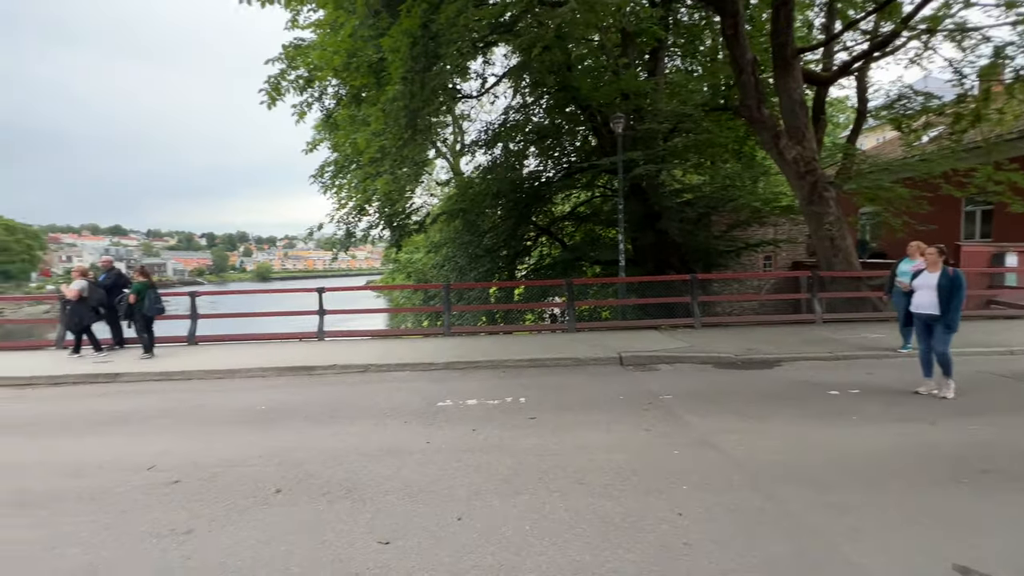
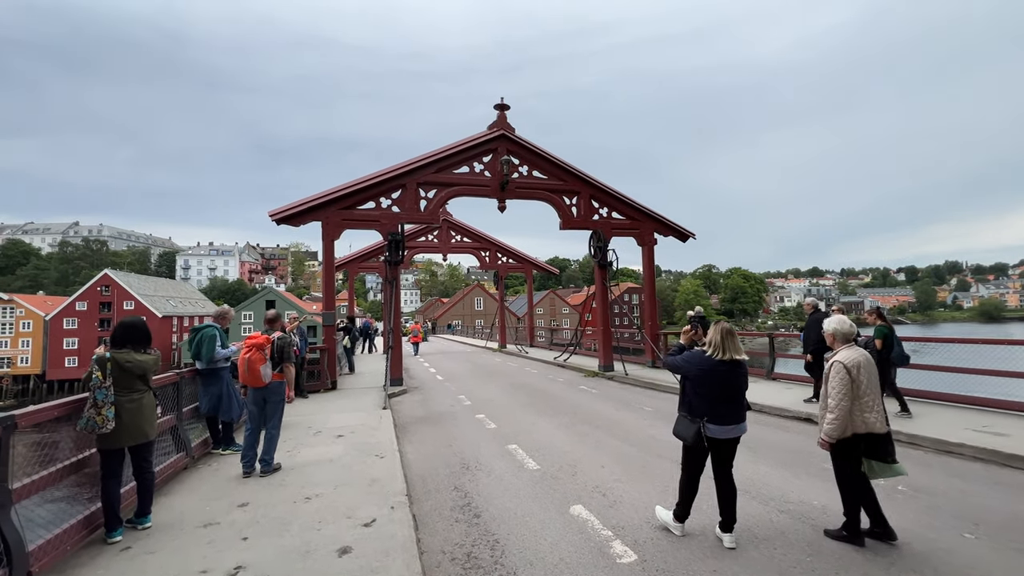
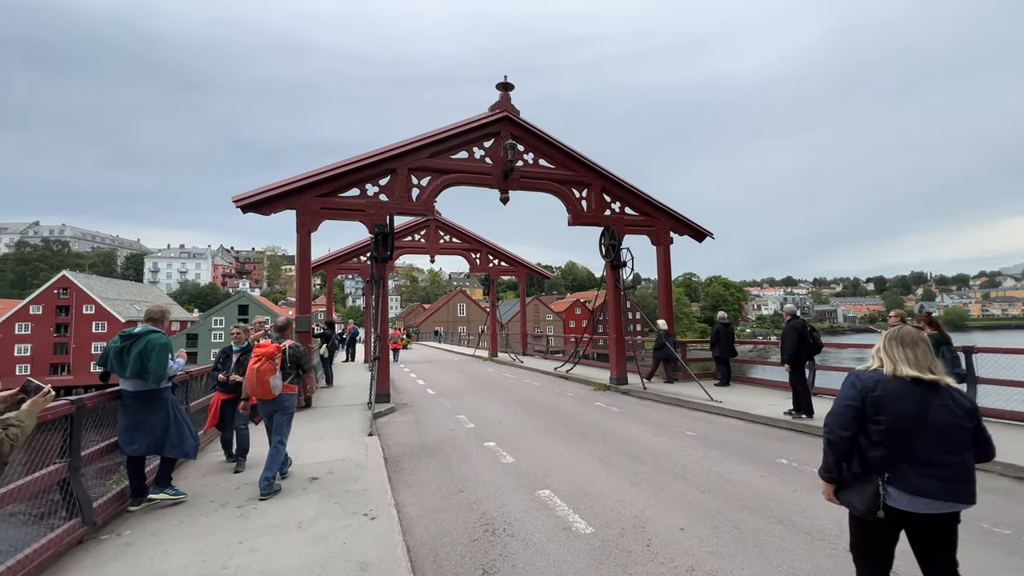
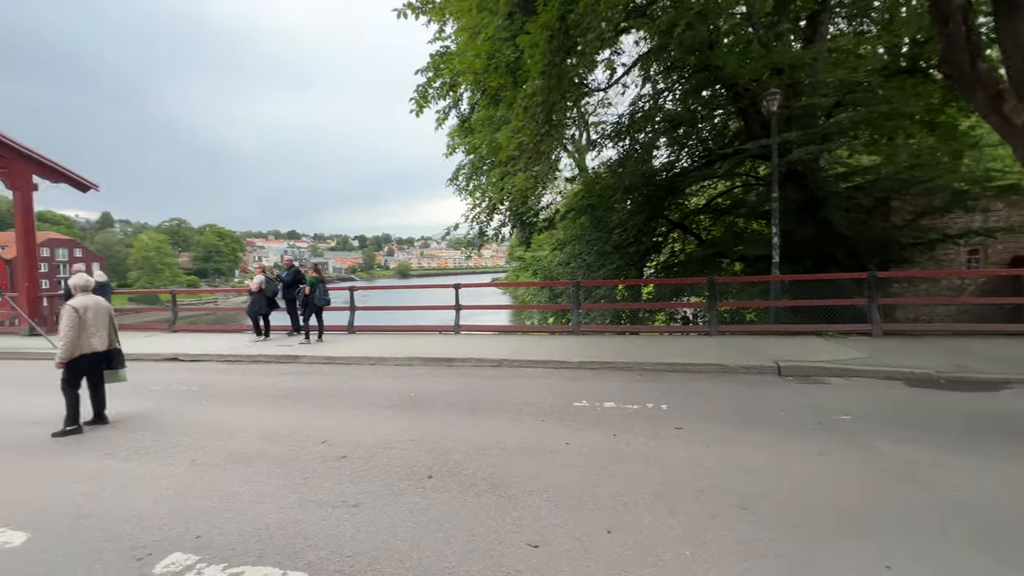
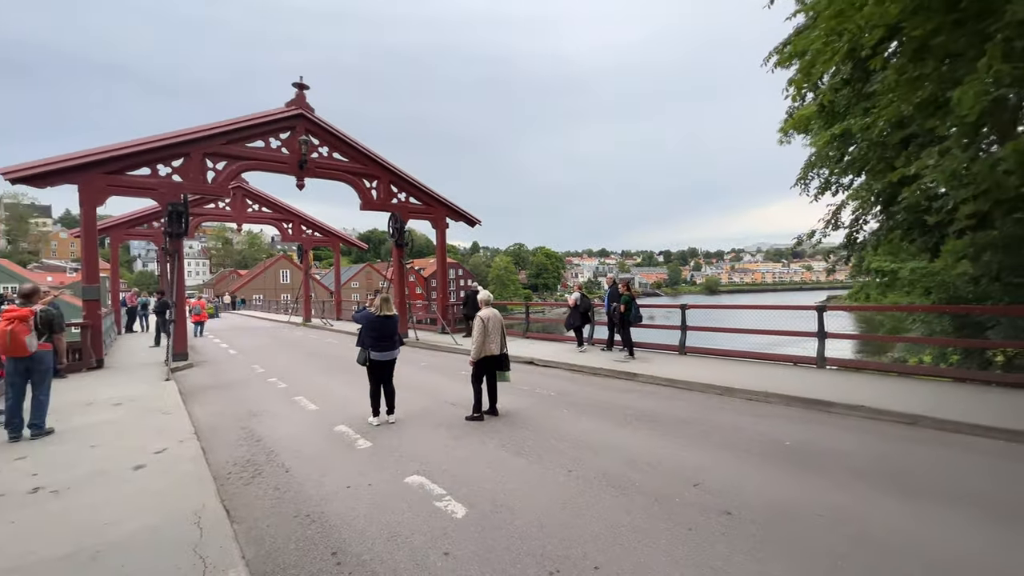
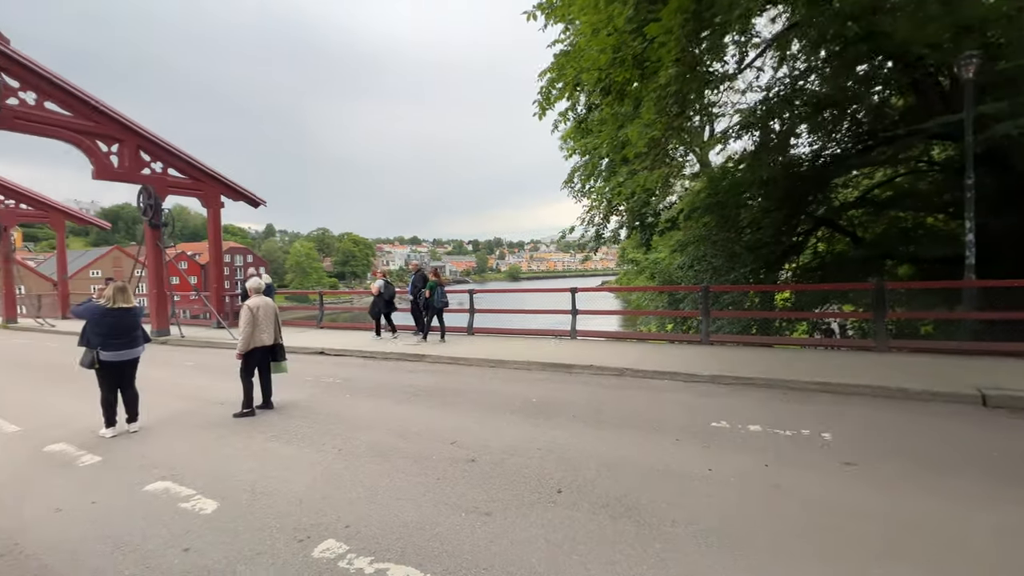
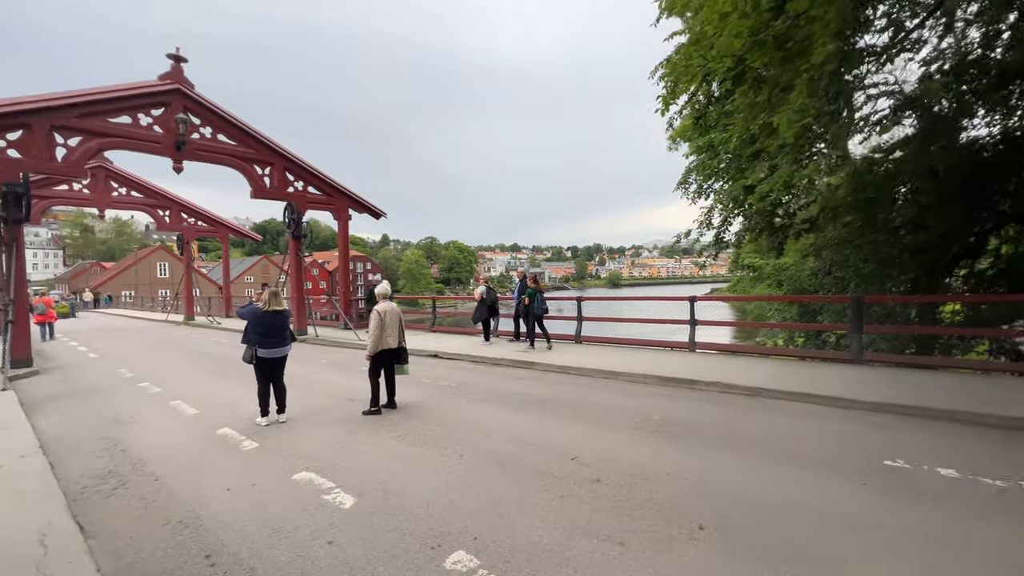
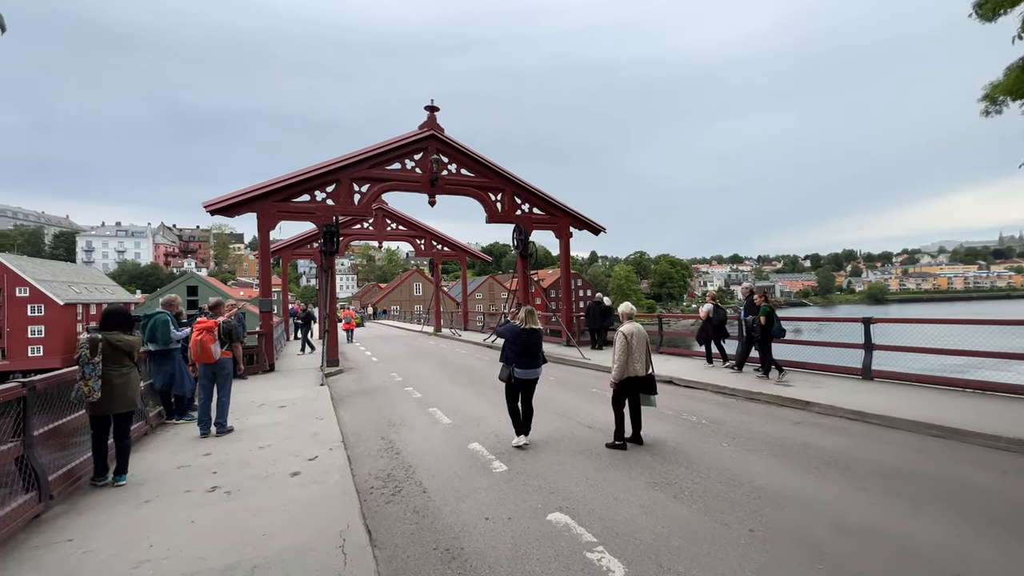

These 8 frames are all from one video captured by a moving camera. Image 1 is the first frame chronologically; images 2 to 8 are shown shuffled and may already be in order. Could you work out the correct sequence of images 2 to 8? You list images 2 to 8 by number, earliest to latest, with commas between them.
4, 6, 7, 5, 8, 2, 3
